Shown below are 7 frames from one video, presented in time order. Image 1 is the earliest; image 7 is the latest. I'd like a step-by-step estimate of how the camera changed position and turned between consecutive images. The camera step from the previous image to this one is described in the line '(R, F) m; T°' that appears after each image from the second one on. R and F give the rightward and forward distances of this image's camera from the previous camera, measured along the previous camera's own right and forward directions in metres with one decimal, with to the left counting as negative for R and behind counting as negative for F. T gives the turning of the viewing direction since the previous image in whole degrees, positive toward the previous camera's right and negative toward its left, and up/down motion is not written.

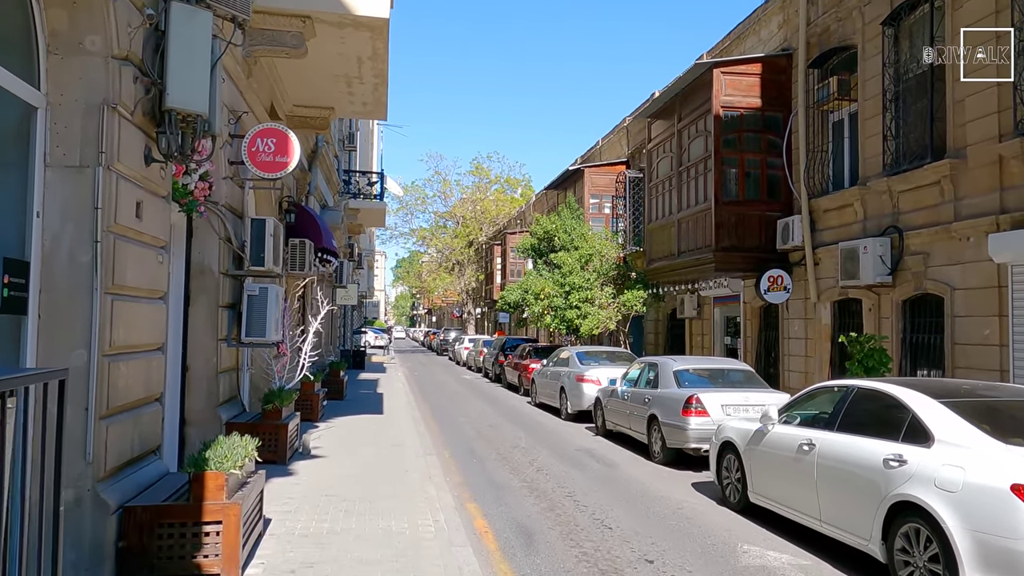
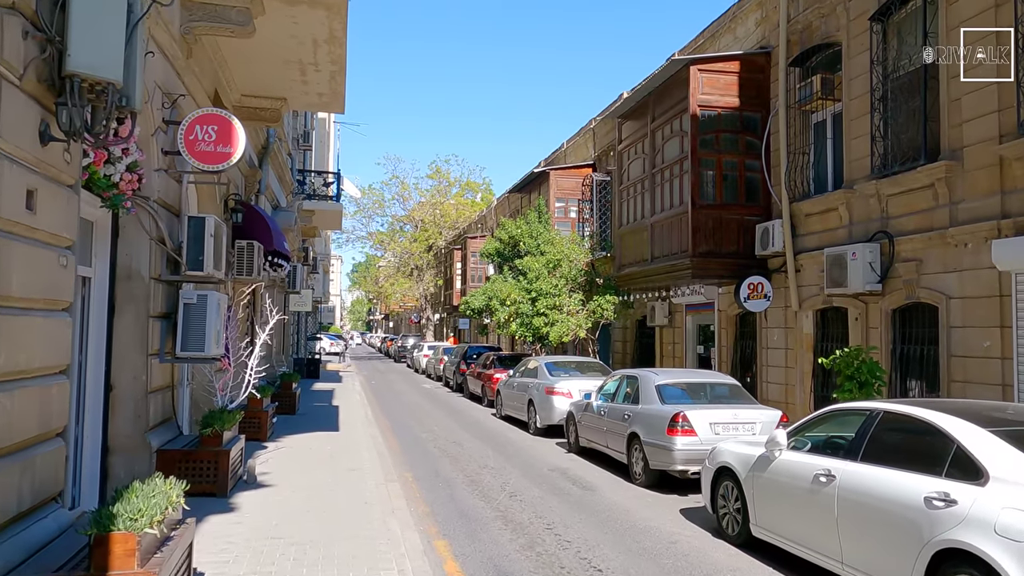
(-0.2, +0.9) m; +3°
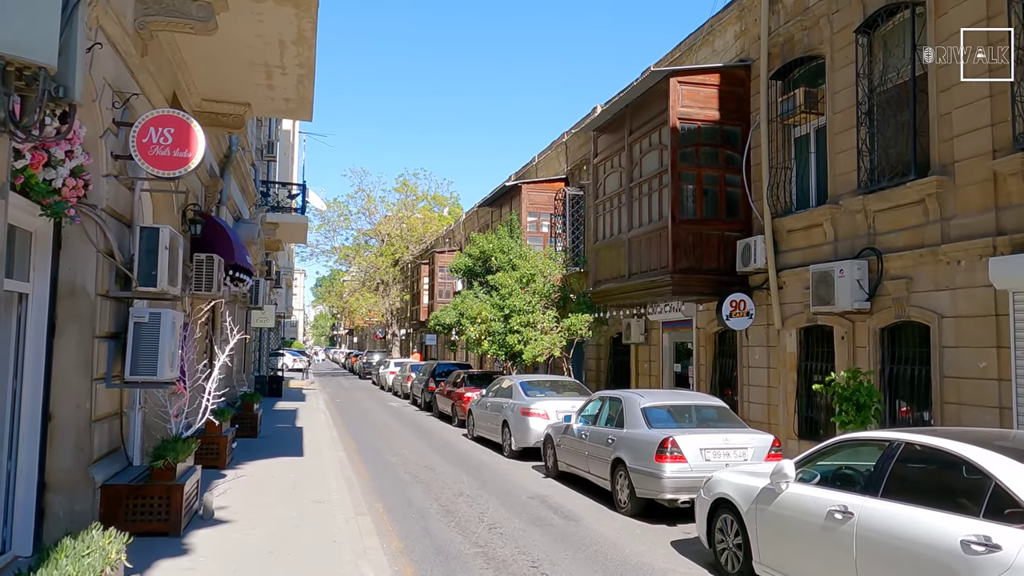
(-0.2, +0.5) m; +3°
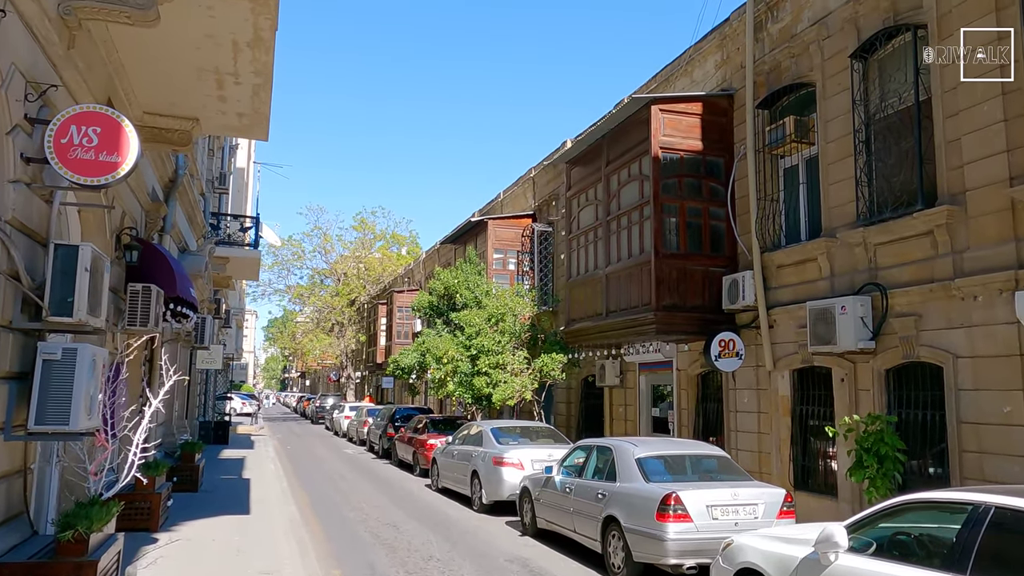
(-0.3, +1.0) m; +3°
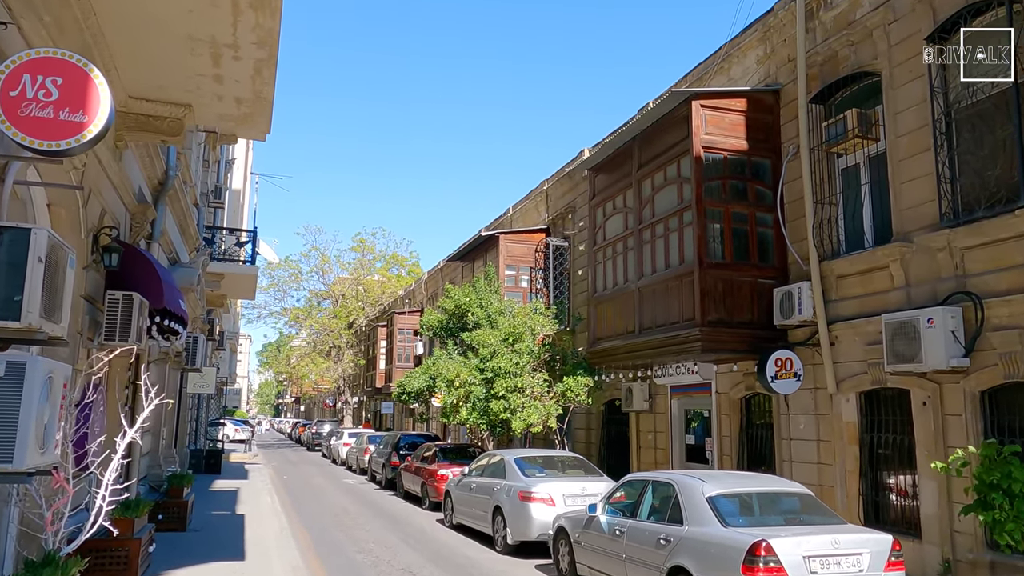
(-0.5, +1.2) m; 0°
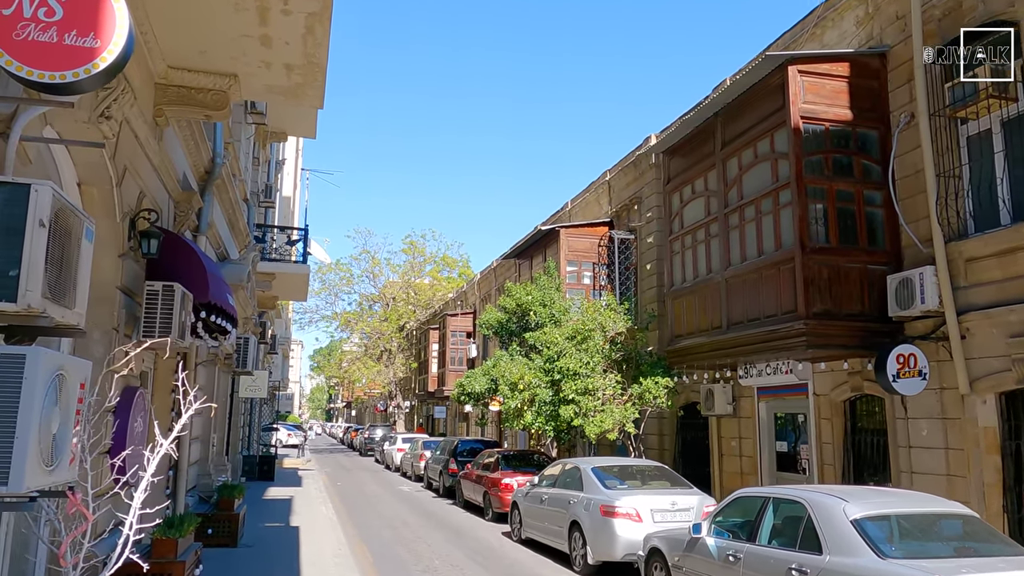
(-0.4, +1.1) m; -3°
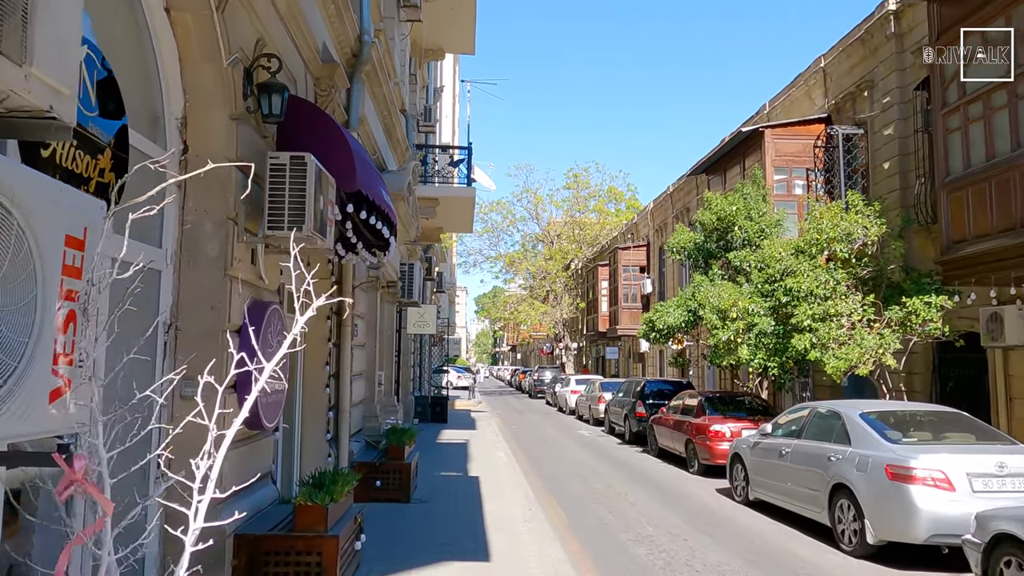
(-0.7, +2.2) m; -12°
